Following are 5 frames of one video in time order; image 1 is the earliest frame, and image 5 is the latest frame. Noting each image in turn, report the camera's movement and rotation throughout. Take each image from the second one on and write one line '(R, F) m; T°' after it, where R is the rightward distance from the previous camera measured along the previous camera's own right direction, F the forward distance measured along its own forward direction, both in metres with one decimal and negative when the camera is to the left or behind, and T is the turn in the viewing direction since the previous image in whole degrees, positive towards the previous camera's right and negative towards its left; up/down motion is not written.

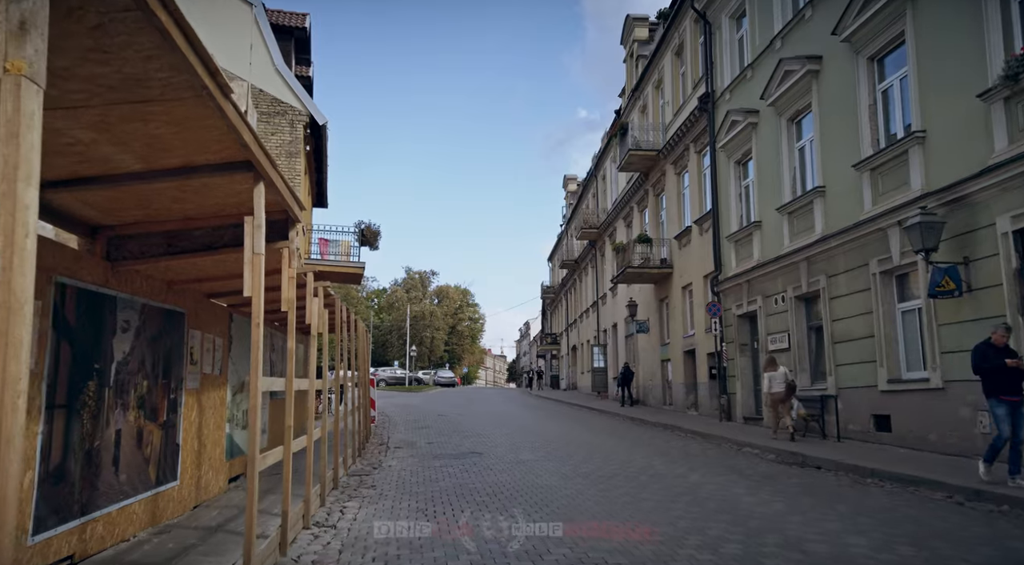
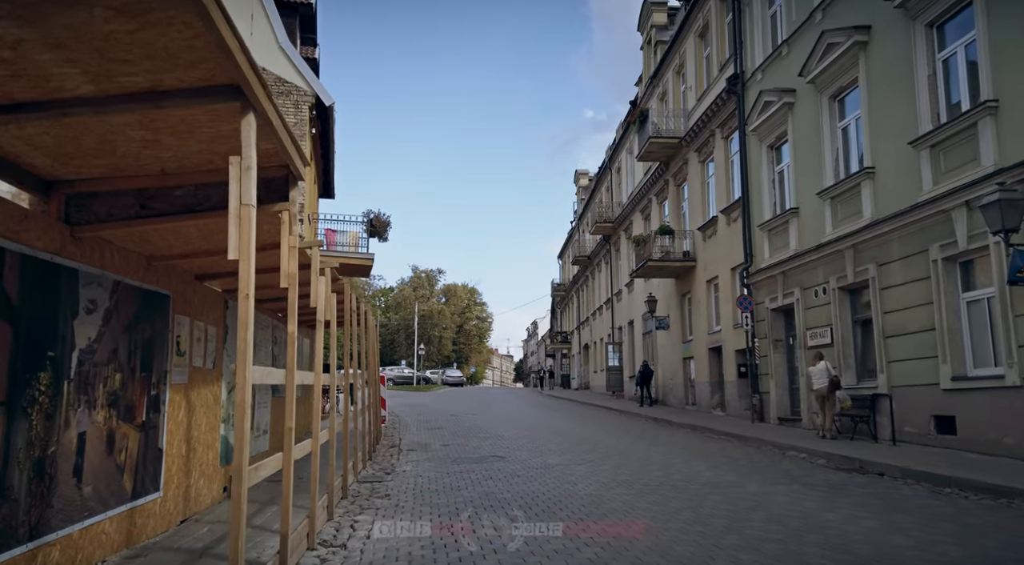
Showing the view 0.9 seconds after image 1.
(-0.3, +1.0) m; -1°
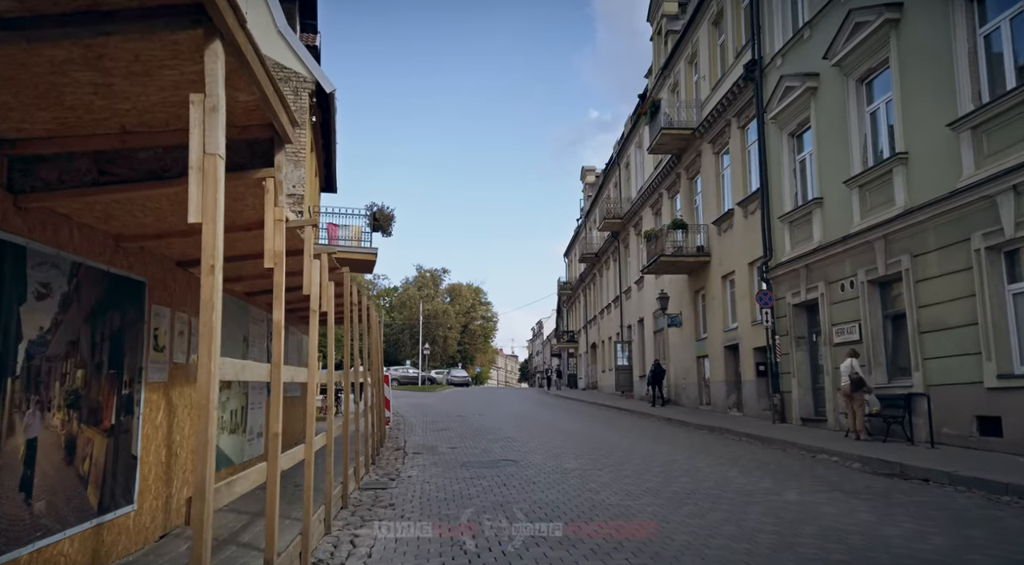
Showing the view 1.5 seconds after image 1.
(-0.1, +0.7) m; 0°
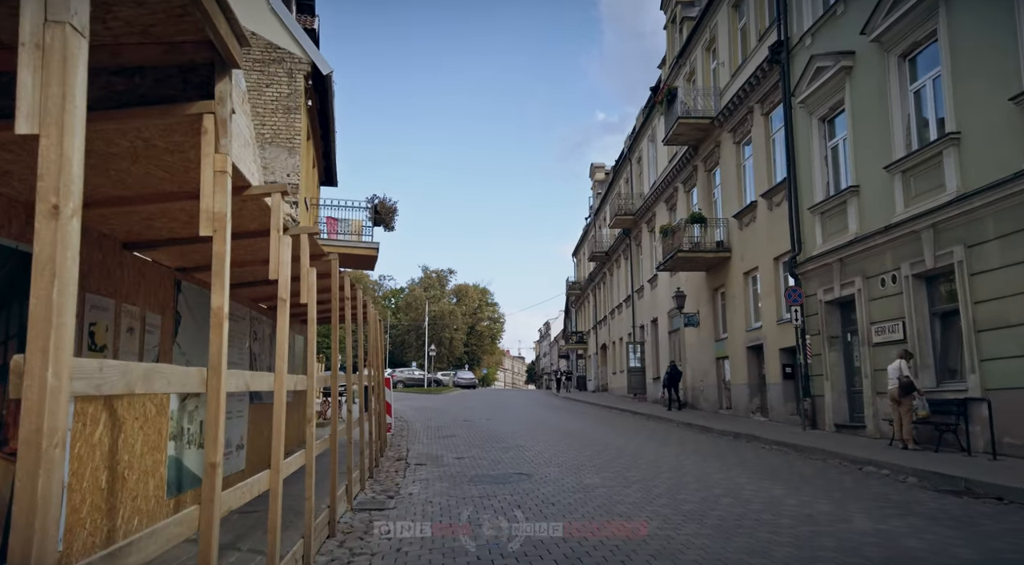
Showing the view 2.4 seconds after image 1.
(-0.1, +1.1) m; -1°
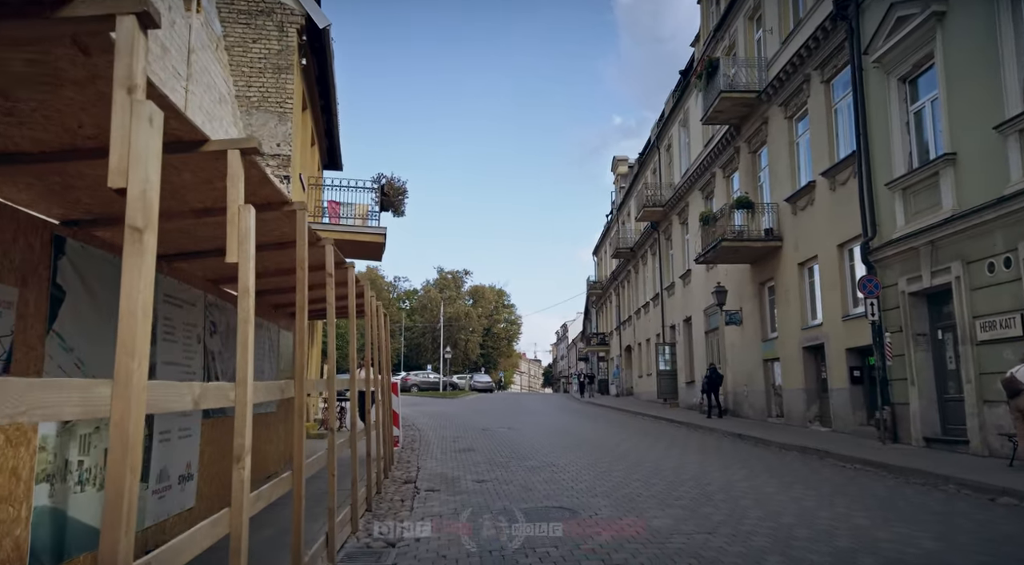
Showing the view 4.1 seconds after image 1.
(-0.2, +2.1) m; -1°
